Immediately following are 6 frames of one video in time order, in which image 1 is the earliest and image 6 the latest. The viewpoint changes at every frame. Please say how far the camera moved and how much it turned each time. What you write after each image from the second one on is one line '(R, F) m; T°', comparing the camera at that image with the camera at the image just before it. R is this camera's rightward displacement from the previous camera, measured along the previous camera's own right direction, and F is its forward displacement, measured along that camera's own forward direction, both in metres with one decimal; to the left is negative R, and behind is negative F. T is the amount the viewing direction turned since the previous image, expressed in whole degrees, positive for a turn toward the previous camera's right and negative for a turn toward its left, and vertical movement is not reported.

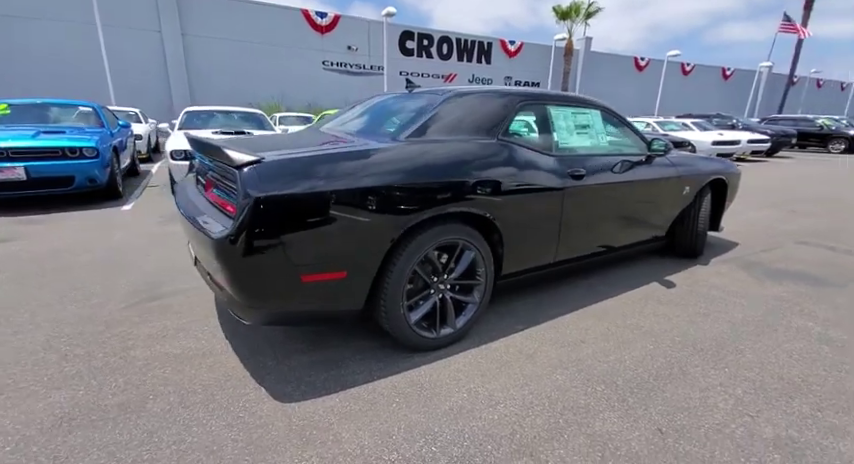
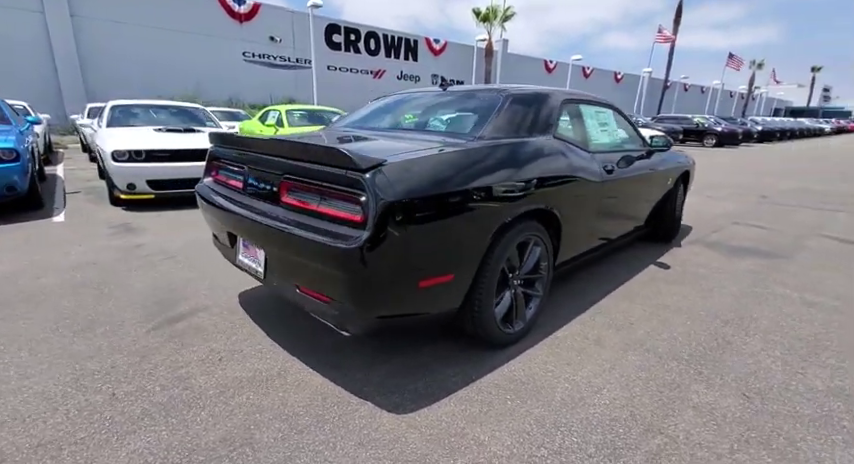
(-0.9, +0.1) m; +11°
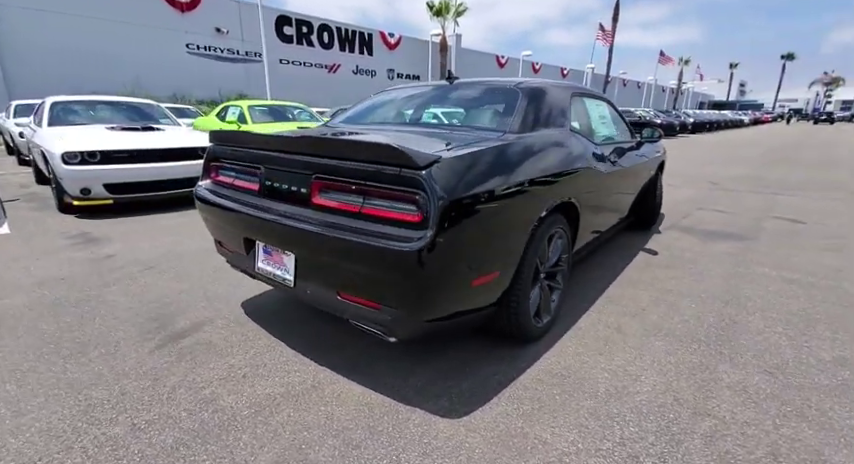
(-0.4, +0.1) m; +6°
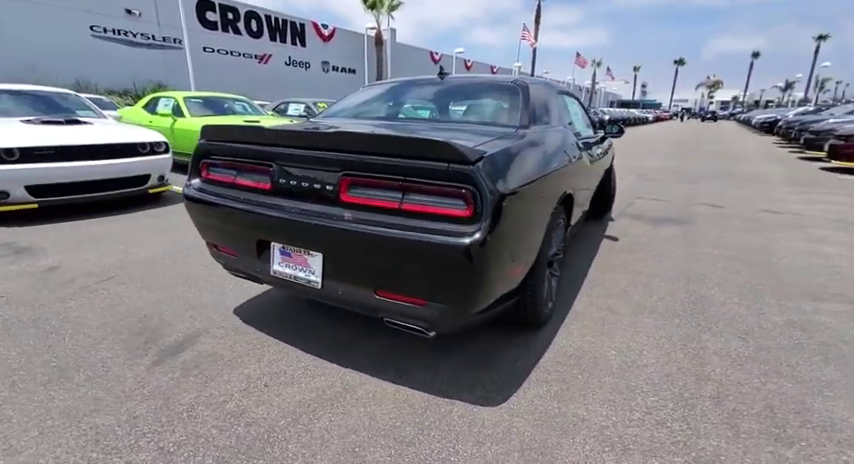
(-0.5, 0.0) m; +9°
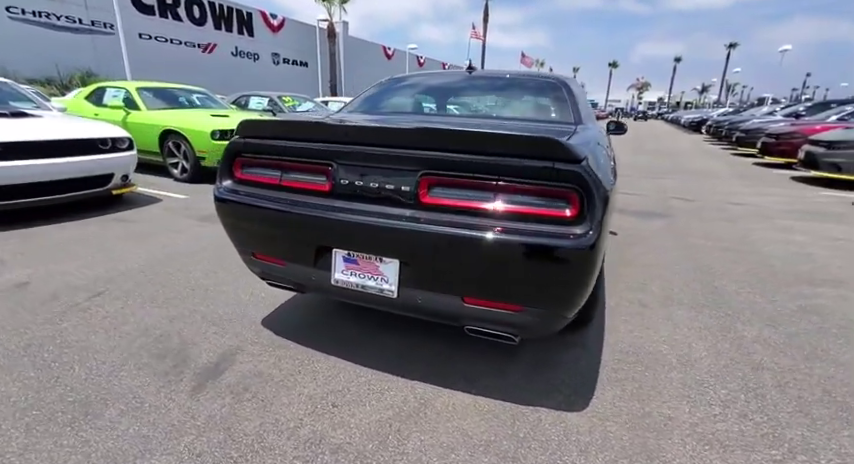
(-0.6, +0.2) m; +7°
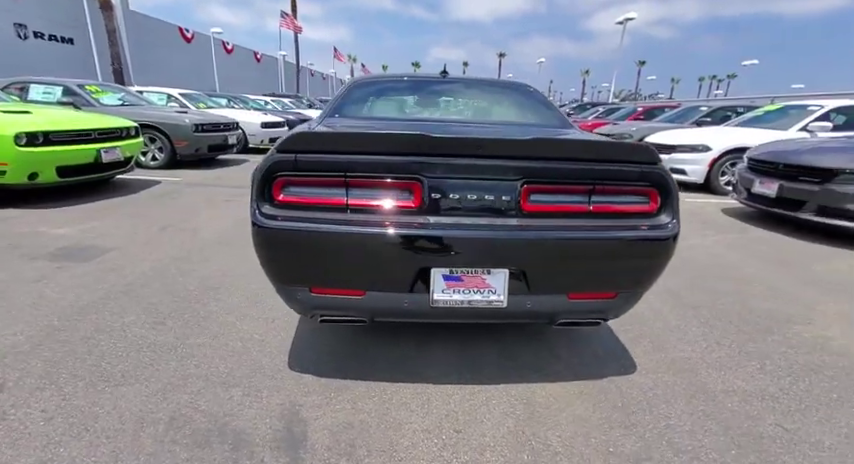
(-1.2, +0.3) m; +24°
